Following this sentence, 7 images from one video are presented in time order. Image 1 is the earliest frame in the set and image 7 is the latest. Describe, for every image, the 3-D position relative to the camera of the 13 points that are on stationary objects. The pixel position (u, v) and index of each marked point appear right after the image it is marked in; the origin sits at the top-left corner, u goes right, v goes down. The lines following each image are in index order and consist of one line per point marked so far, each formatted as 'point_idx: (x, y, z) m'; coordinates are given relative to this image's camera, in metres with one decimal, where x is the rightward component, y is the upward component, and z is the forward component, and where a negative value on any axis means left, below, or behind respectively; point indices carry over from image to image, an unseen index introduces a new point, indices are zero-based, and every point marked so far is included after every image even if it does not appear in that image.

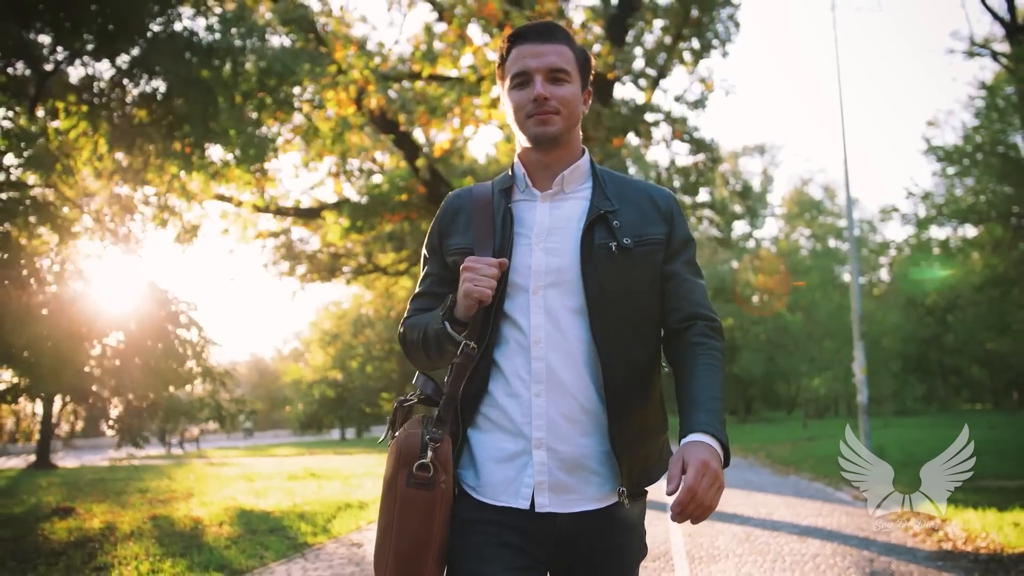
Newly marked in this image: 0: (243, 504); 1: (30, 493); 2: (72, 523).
0: (-3.1, -2.5, +10.8) m
1: (-6.7, -2.8, +12.9) m
2: (-4.2, -2.2, +8.9) m
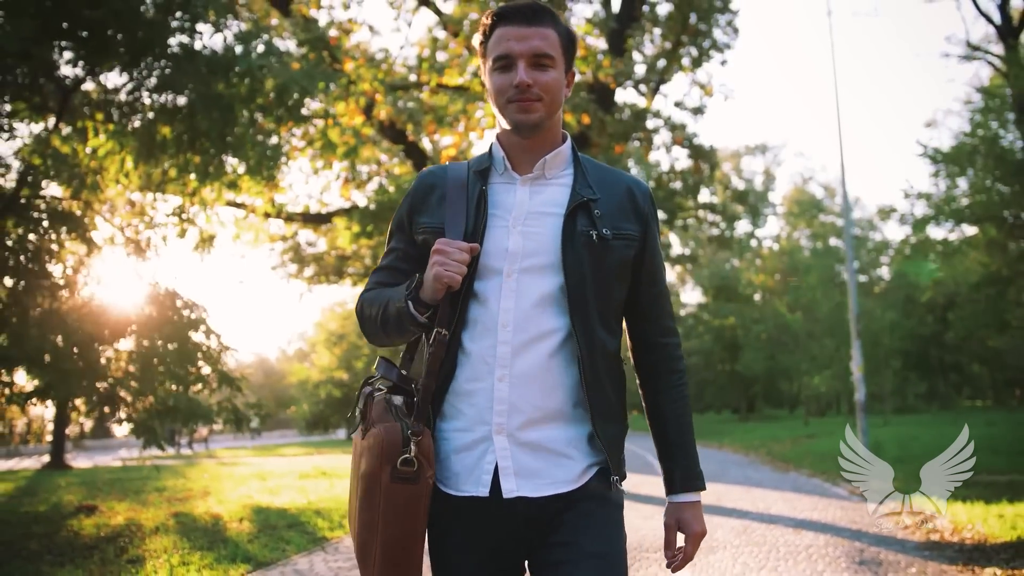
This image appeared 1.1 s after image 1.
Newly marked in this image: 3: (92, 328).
0: (-3.0, -2.6, +11.2) m
1: (-6.6, -2.9, +13.3) m
2: (-4.1, -2.3, +9.2) m
3: (-4.3, -0.4, +9.5) m
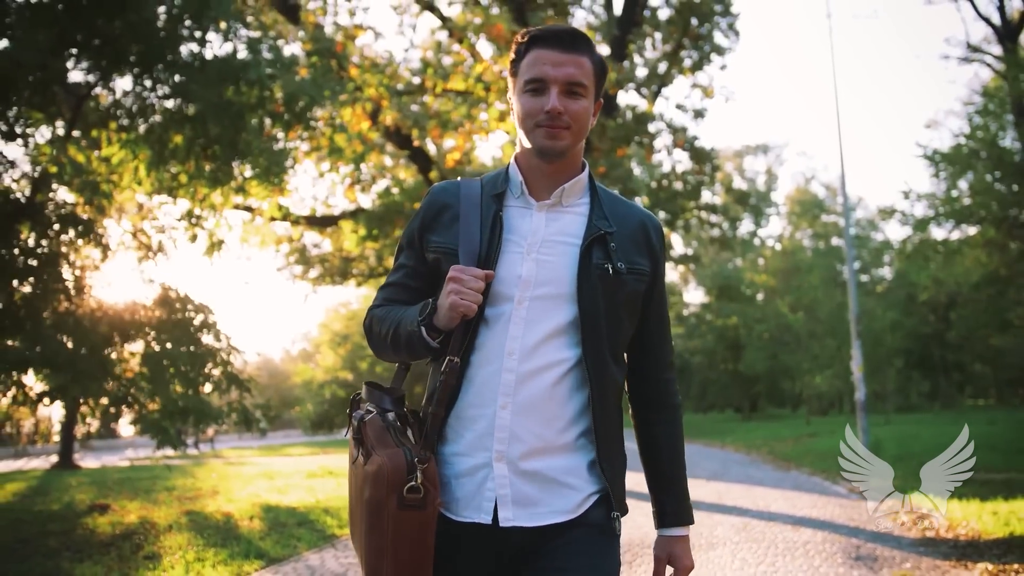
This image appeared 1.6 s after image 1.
0: (-3.0, -2.6, +11.4) m
1: (-6.5, -3.0, +13.5) m
2: (-4.1, -2.3, +9.4) m
3: (-4.2, -0.5, +9.7) m
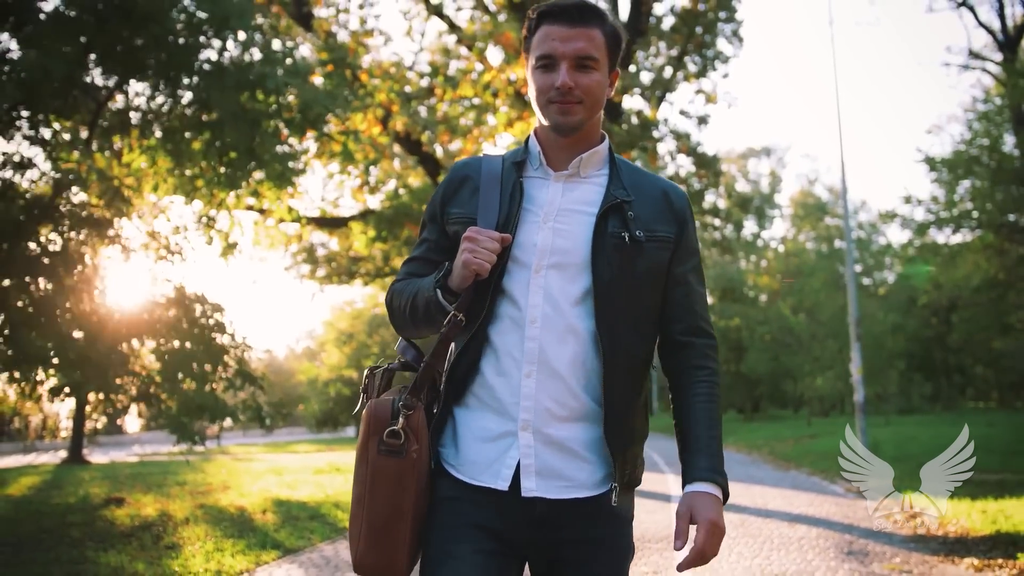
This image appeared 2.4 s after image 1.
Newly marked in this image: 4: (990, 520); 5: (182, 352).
0: (-2.9, -2.6, +11.7) m
1: (-6.5, -2.9, +13.8) m
2: (-4.0, -2.3, +9.7) m
3: (-4.2, -0.4, +10.0) m
4: (+3.8, -1.8, +7.4) m
5: (-3.7, -0.7, +10.6) m
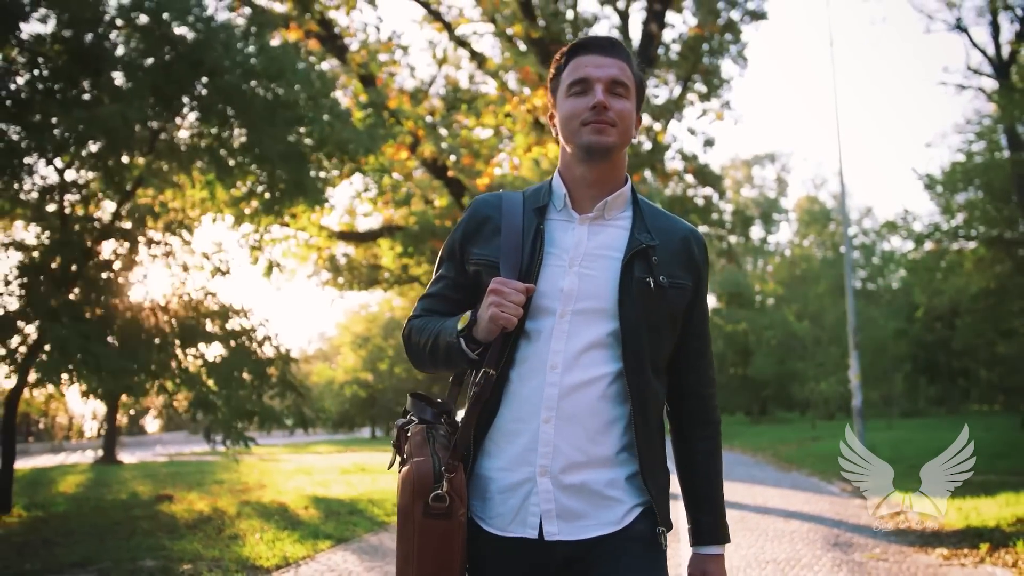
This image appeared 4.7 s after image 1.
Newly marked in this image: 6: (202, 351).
0: (-2.7, -2.8, +12.6) m
1: (-6.2, -3.1, +14.7) m
2: (-3.8, -2.5, +10.6) m
3: (-3.9, -0.6, +10.9) m
4: (+4.0, -2.0, +8.2) m
5: (-3.5, -0.9, +11.5) m
6: (-3.8, -0.8, +11.3) m
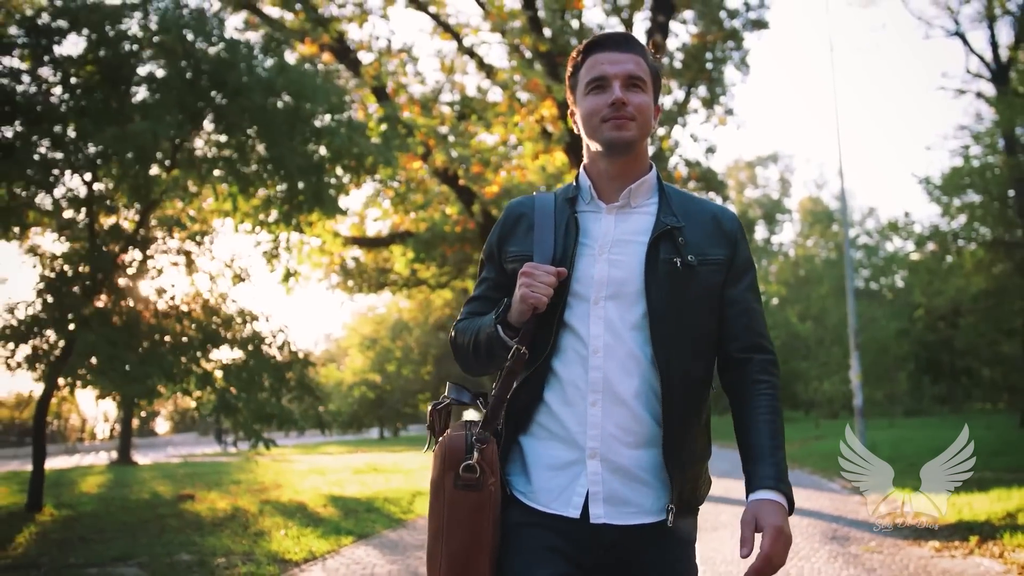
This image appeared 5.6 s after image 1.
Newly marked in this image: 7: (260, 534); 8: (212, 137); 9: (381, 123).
0: (-2.6, -2.9, +13.0) m
1: (-6.0, -3.2, +15.2) m
2: (-3.7, -2.6, +11.0) m
3: (-3.8, -0.7, +11.3) m
4: (+4.1, -2.1, +8.6) m
5: (-3.4, -1.0, +11.9) m
6: (-3.7, -0.9, +11.7) m
7: (-2.2, -2.2, +8.1) m
8: (-3.3, +1.6, +10.1) m
9: (-1.7, +2.2, +12.3) m
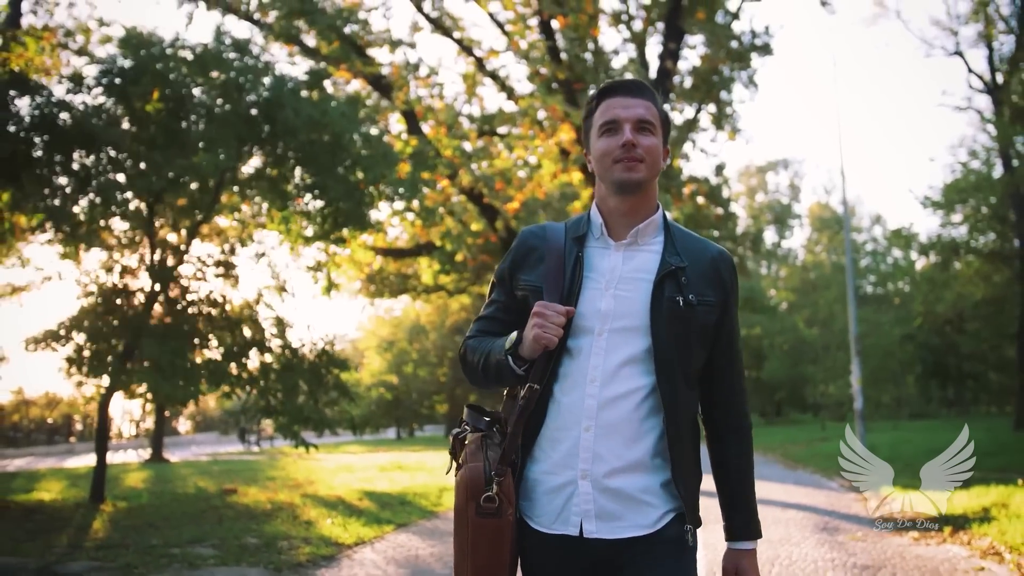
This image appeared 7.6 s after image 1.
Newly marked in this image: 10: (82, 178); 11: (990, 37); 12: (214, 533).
0: (-2.3, -3.0, +13.9) m
1: (-5.7, -3.3, +16.1) m
2: (-3.4, -2.7, +12.0) m
3: (-3.6, -0.8, +12.3) m
4: (+4.3, -2.2, +9.4) m
5: (-3.1, -1.1, +12.9) m
6: (-3.4, -1.0, +12.7) m
7: (-2.0, -2.3, +9.1) m
8: (-3.0, +1.5, +11.1) m
9: (-1.5, +2.1, +13.2) m
10: (-4.6, +1.2, +9.9) m
11: (+9.4, +5.0, +18.4) m
12: (-2.6, -2.1, +8.1) m
